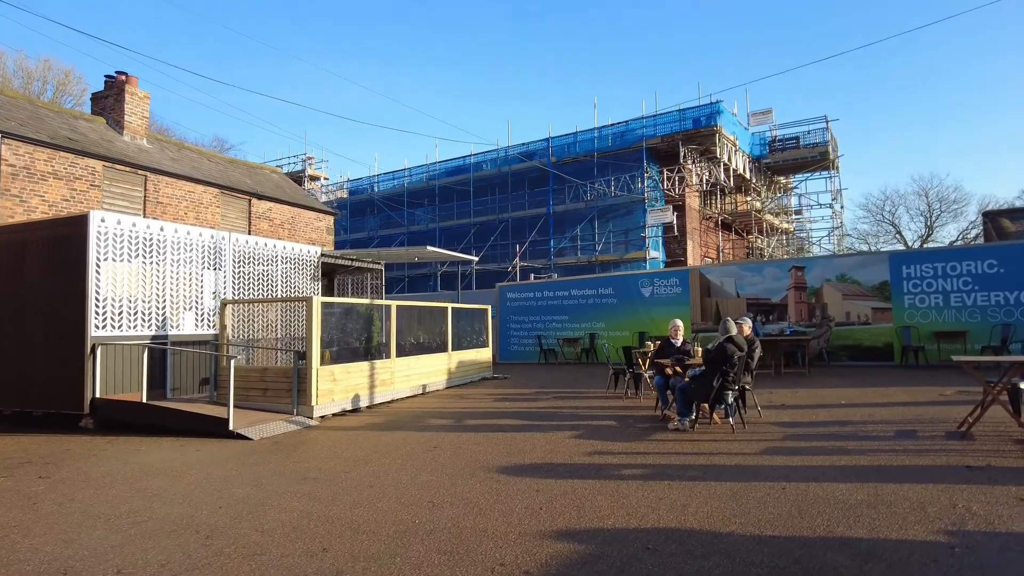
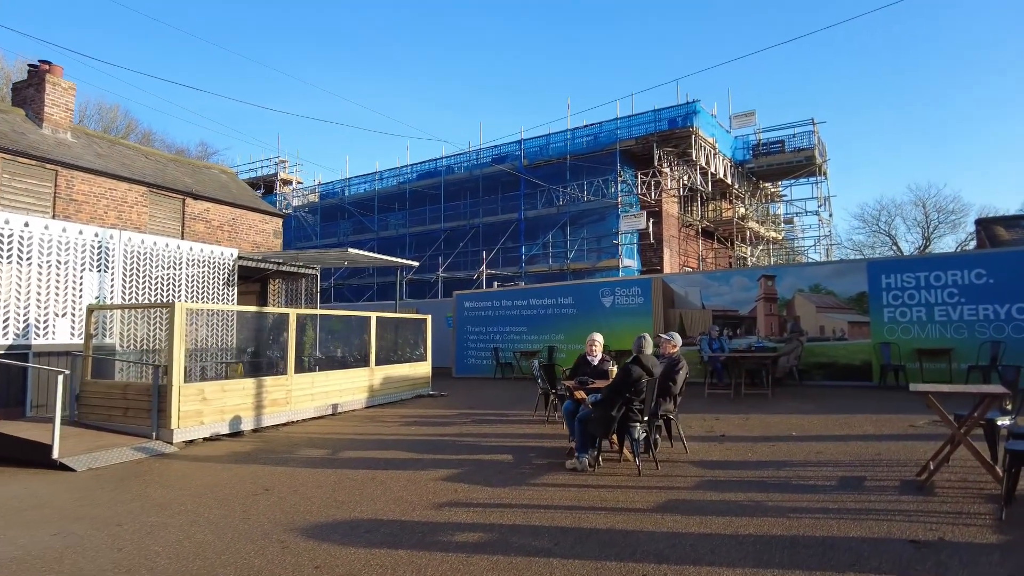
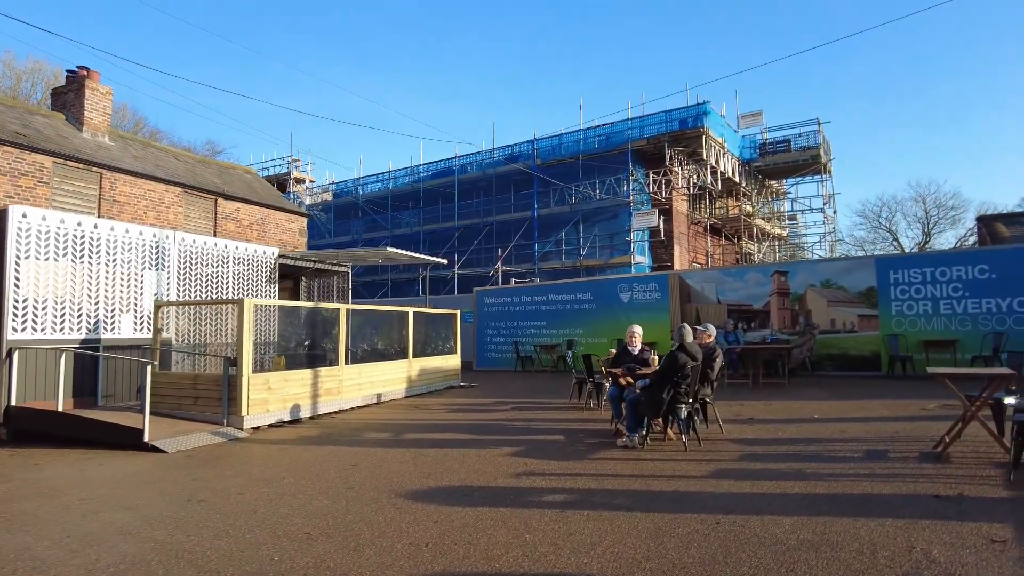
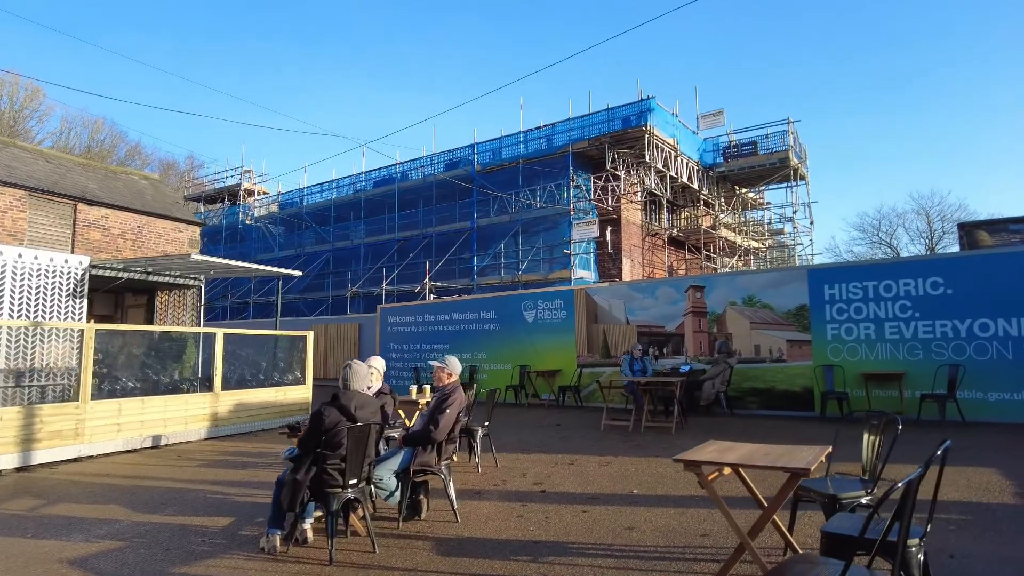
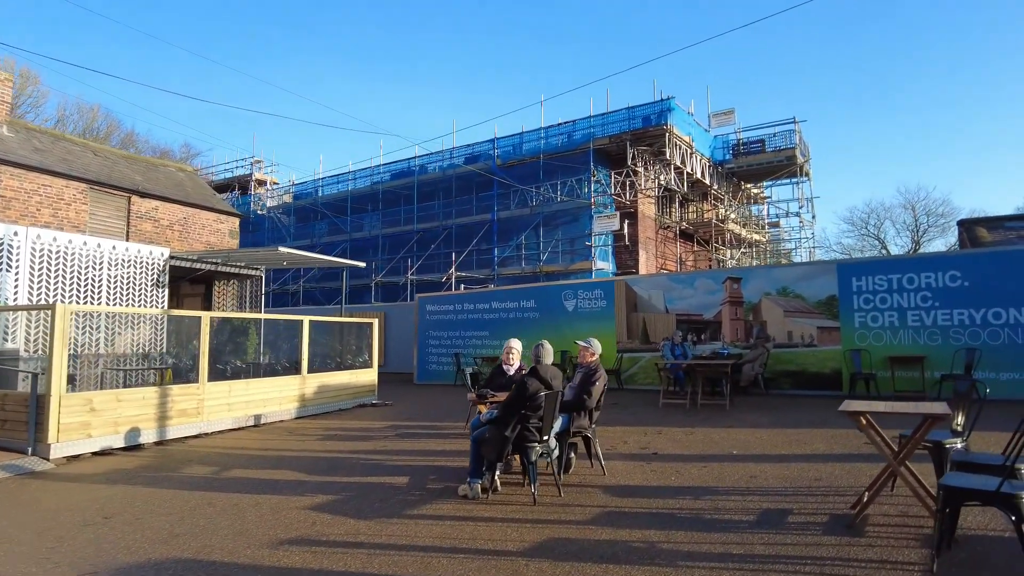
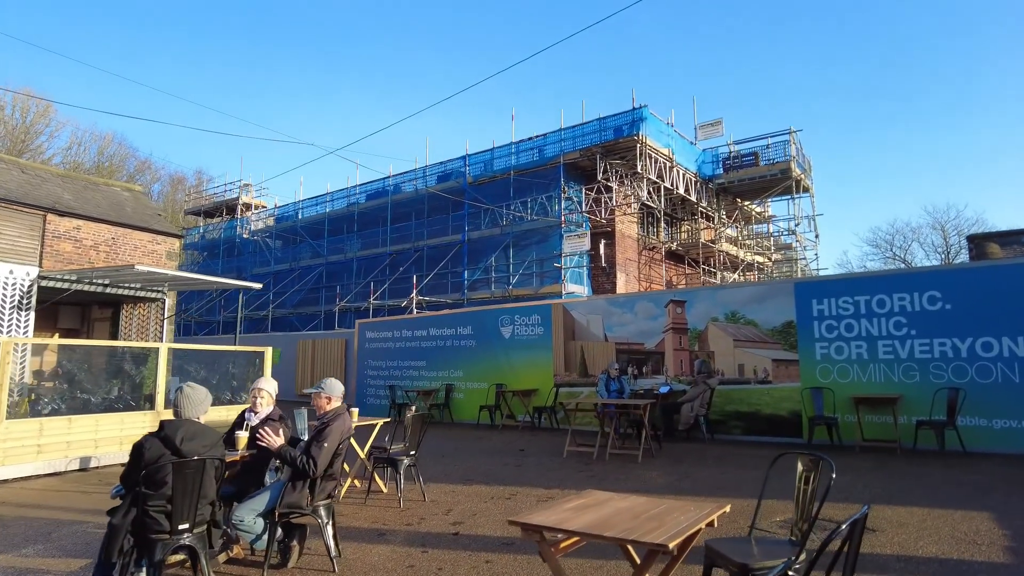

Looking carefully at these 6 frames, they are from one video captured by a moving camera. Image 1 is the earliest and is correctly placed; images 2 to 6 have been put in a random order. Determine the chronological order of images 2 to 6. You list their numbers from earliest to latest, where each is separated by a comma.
3, 2, 5, 4, 6
